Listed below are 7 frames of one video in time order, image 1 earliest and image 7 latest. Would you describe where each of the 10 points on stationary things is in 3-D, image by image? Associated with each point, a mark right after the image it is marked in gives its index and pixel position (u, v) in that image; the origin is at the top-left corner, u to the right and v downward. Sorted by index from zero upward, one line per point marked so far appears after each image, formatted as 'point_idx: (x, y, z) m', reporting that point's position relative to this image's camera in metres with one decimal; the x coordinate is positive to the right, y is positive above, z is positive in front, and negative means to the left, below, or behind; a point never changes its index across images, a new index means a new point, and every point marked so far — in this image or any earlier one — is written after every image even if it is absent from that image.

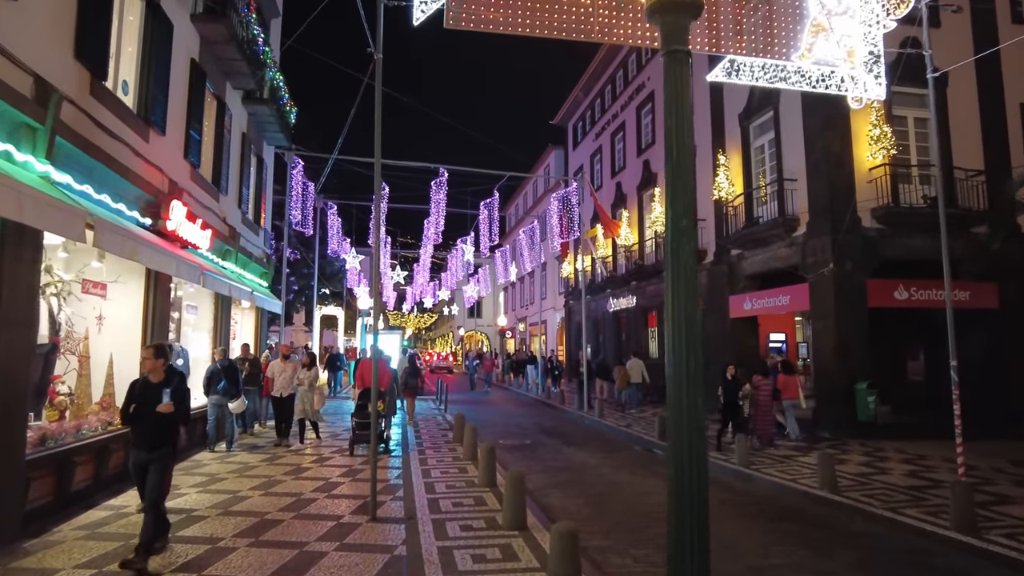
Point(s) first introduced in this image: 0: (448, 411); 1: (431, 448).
0: (-1.8, -3.5, +18.6) m
1: (-1.4, -2.8, +11.6) m
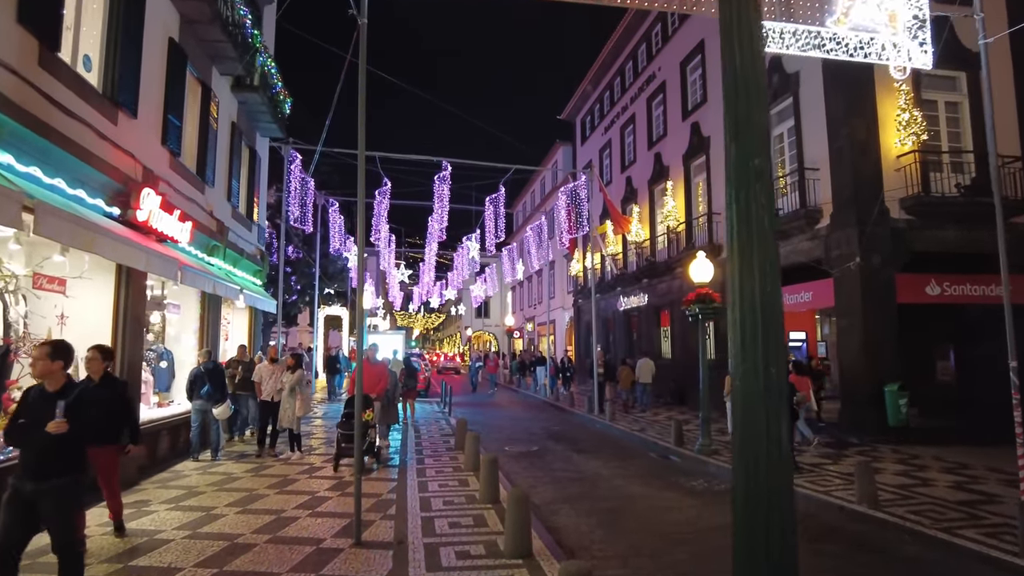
0: (-1.7, -3.4, +17.8) m
1: (-1.3, -2.8, +10.8) m
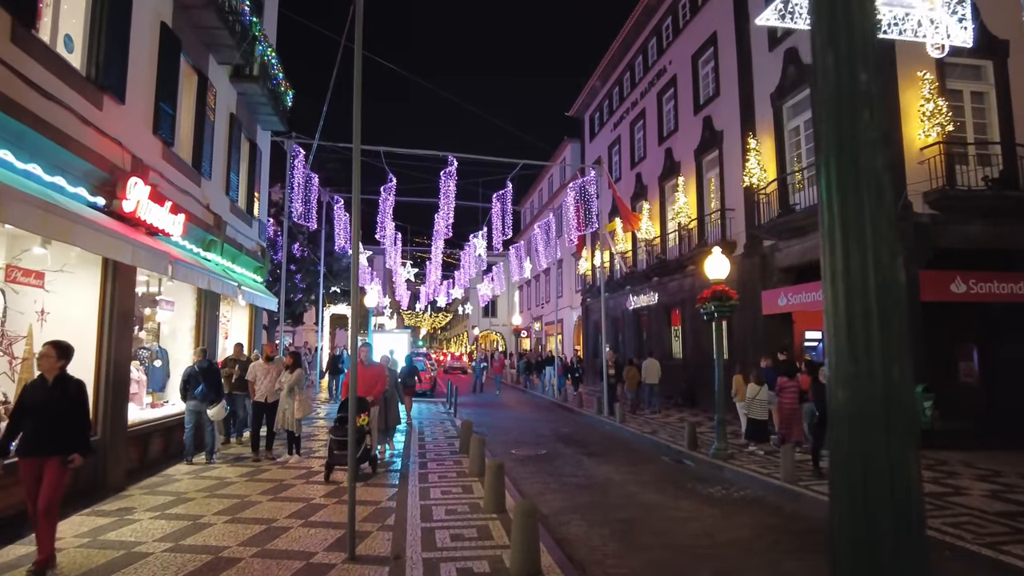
0: (-1.5, -3.4, +17.4) m
1: (-1.2, -2.7, +10.3) m
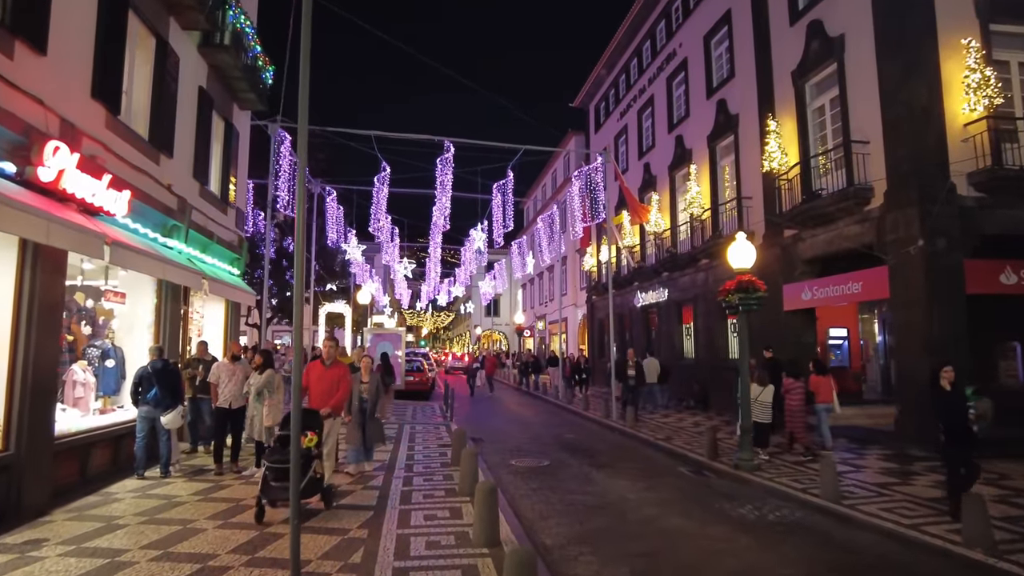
0: (-1.4, -3.2, +16.1) m
1: (-1.2, -2.6, +9.1) m
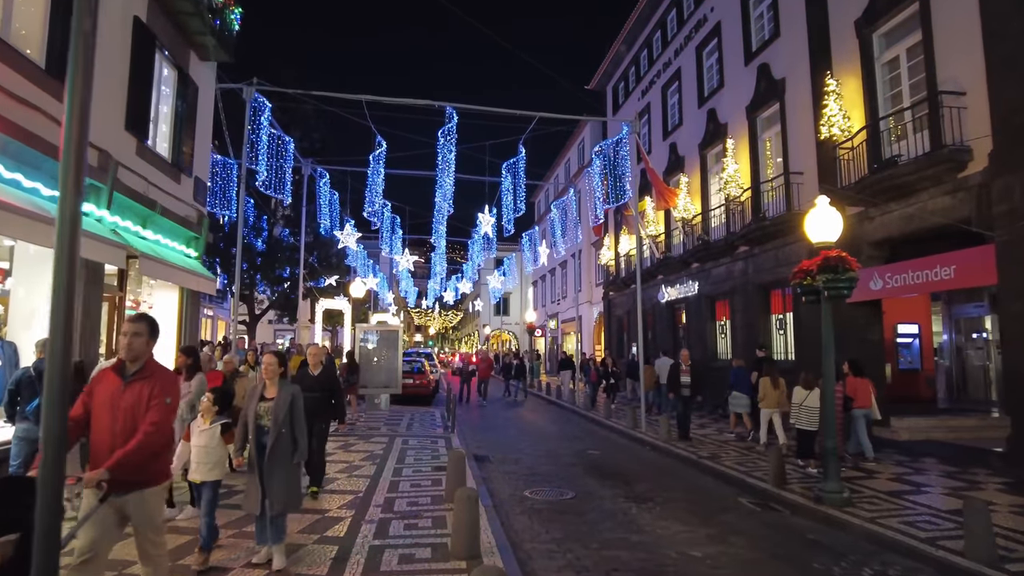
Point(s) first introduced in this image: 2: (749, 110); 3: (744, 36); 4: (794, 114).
0: (-1.2, -3.0, +13.7) m
1: (-1.1, -2.3, +6.7) m
2: (+6.5, +4.9, +18.2) m
3: (+6.6, +7.2, +18.8) m
4: (+6.9, +4.2, +16.2) m
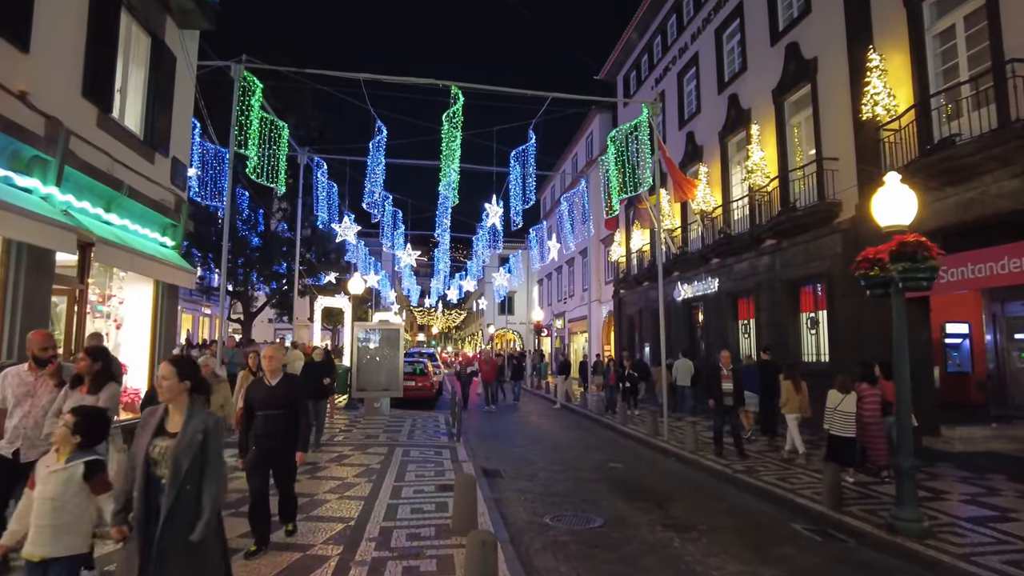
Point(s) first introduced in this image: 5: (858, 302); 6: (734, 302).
0: (-1.0, -2.9, +12.5) m
1: (-0.9, -2.2, +5.4) m
2: (+6.8, +5.0, +16.9) m
3: (+6.9, +7.3, +17.5) m
4: (+7.1, +4.3, +14.9) m
5: (+7.3, -0.3, +13.9) m
6: (+6.4, -0.4, +19.1) m
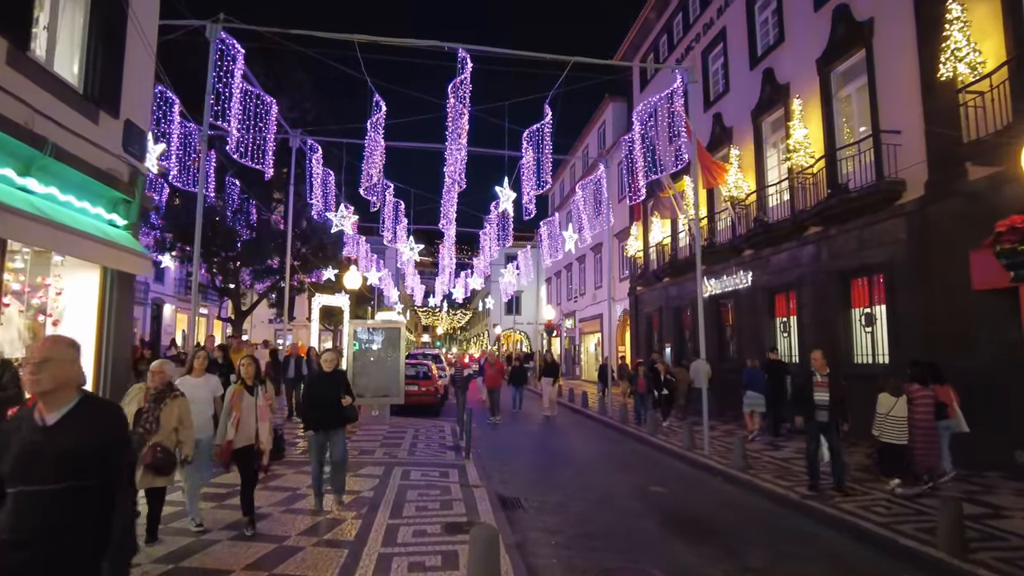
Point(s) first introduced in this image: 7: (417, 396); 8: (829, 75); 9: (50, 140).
0: (-0.7, -2.7, +10.7) m
1: (-0.6, -2.0, +3.6) m
2: (+7.1, +5.1, +15.1) m
3: (+7.2, +7.4, +15.7) m
4: (+7.4, +4.5, +13.1) m
5: (+7.6, -0.1, +12.0) m
6: (+6.7, -0.3, +17.2) m
7: (-2.7, -3.1, +19.0) m
8: (+7.2, +4.9, +15.0) m
9: (-4.9, +1.6, +7.1) m
